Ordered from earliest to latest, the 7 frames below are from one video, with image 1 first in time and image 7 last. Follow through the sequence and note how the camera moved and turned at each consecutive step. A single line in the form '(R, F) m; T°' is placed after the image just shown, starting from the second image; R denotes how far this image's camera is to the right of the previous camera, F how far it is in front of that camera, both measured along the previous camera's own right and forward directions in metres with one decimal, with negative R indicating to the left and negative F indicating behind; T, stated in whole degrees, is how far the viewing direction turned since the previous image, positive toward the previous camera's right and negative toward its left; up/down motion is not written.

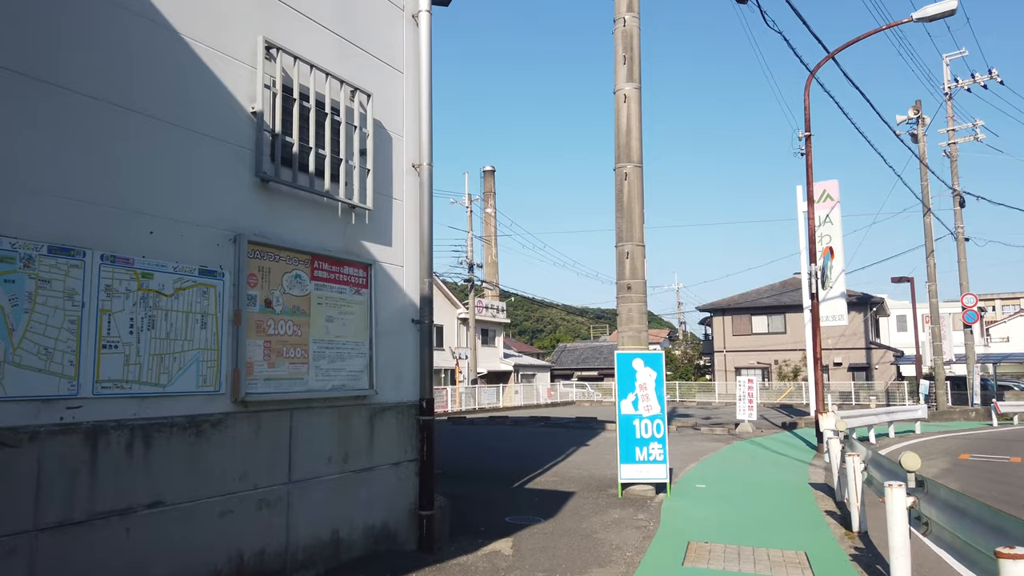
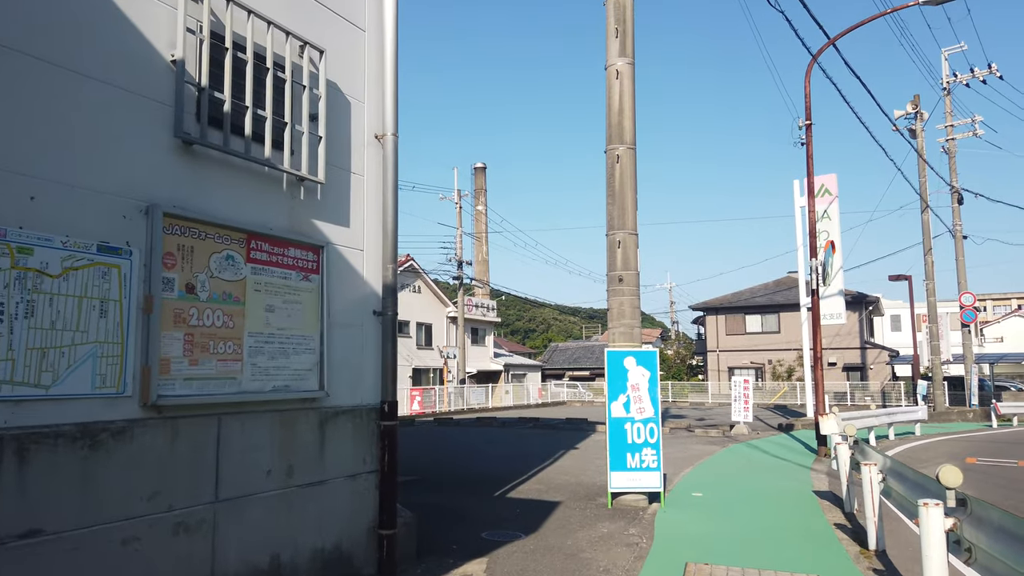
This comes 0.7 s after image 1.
(+0.1, +0.8) m; +1°
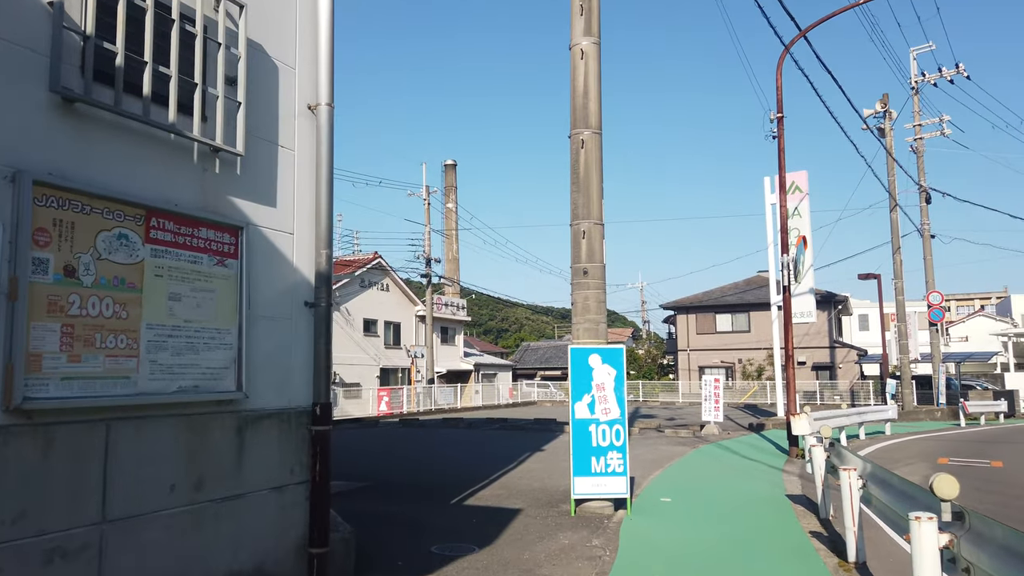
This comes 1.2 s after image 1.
(+0.2, +0.5) m; +2°
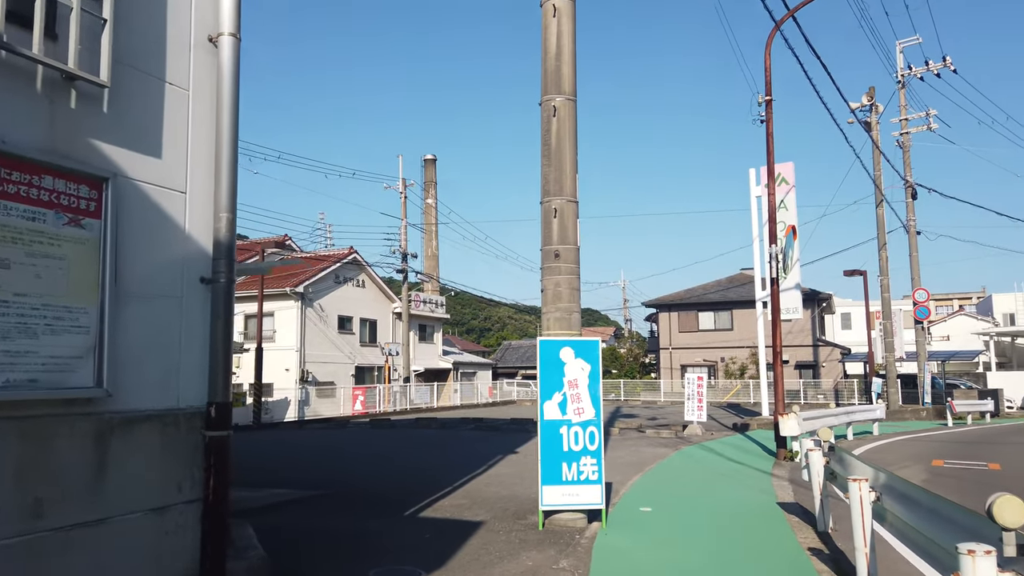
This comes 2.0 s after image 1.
(+0.2, +0.9) m; +1°
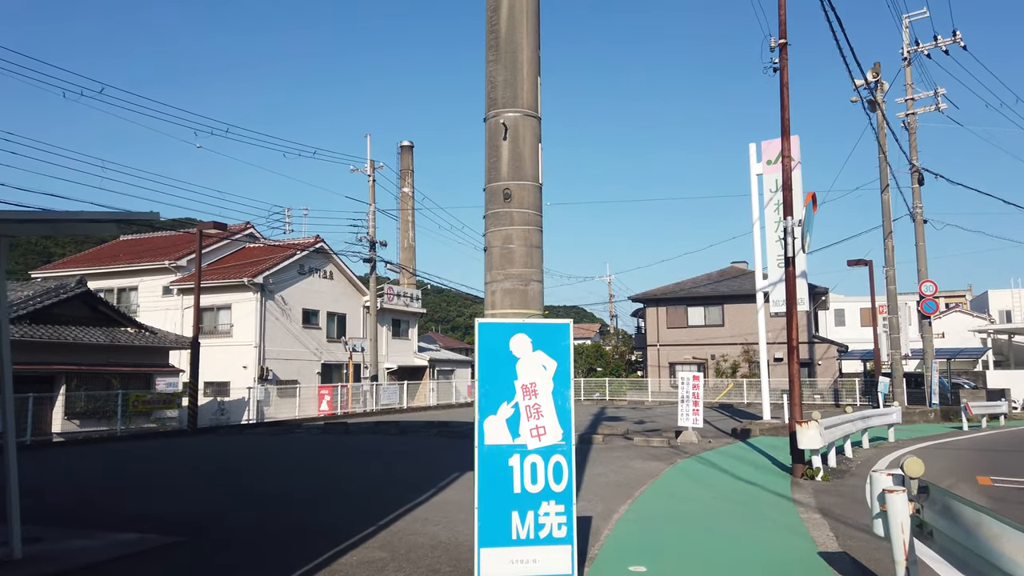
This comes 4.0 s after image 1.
(+0.4, +2.4) m; +1°
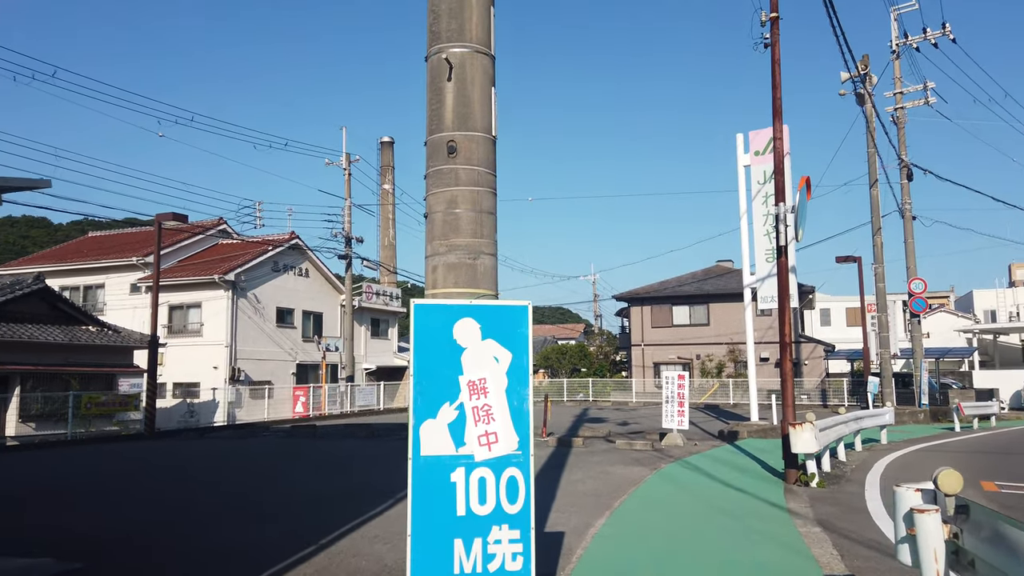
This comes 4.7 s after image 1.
(+0.2, +0.9) m; +1°
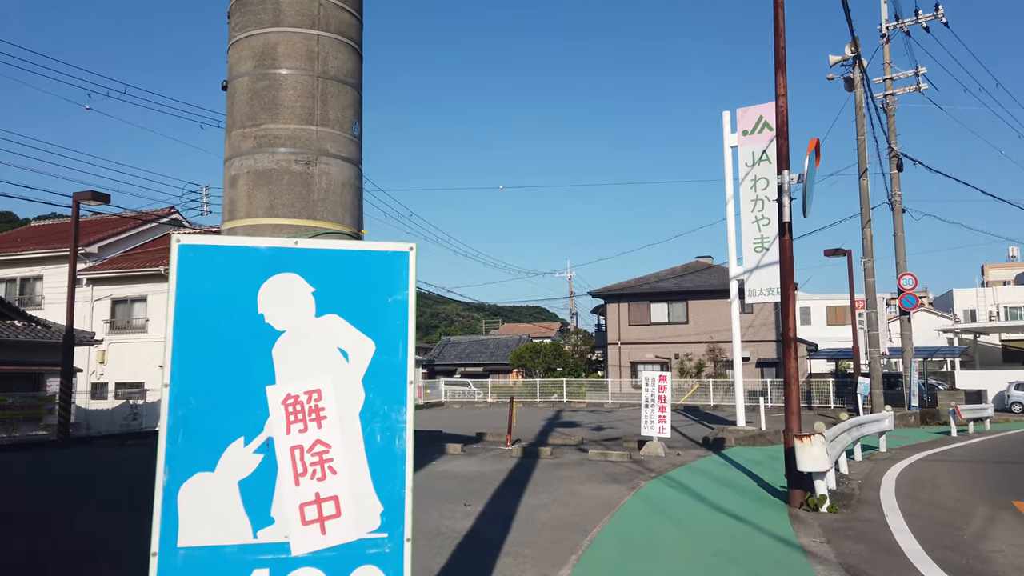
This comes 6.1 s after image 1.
(+0.3, +1.8) m; +2°
